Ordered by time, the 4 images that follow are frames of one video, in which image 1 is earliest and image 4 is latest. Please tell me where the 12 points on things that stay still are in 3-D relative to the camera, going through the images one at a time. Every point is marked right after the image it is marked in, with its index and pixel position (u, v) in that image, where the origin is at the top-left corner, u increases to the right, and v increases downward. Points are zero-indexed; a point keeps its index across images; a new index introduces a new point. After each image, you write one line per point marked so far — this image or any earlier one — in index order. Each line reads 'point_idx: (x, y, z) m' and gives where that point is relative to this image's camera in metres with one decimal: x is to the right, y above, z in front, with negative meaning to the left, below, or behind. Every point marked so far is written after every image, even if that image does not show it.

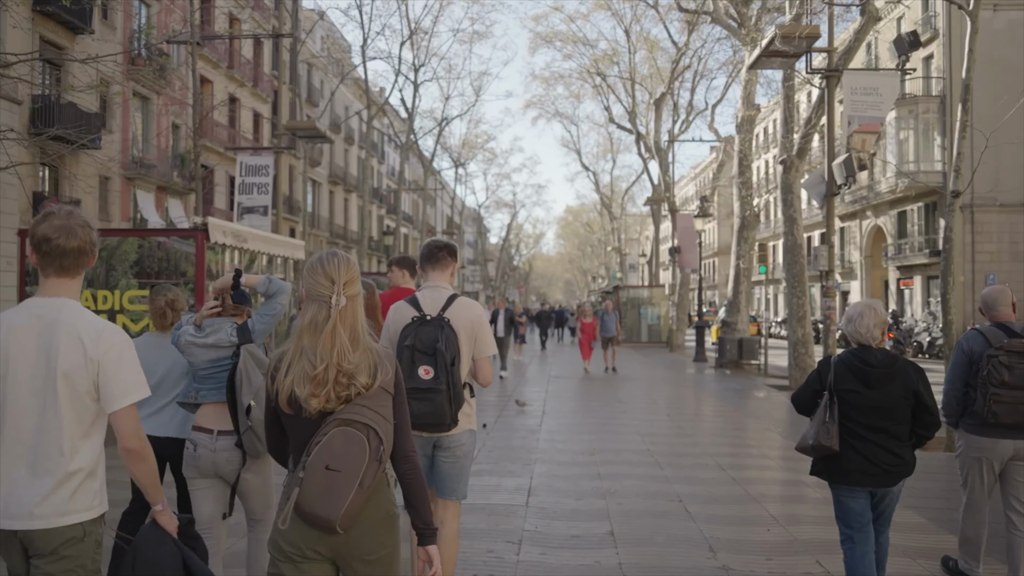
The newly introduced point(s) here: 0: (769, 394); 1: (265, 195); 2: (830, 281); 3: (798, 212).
0: (+4.7, -2.0, +15.9) m
1: (-5.1, +1.9, +18.1) m
2: (+4.8, +0.1, +13.1) m
3: (+5.1, +1.4, +15.6) m
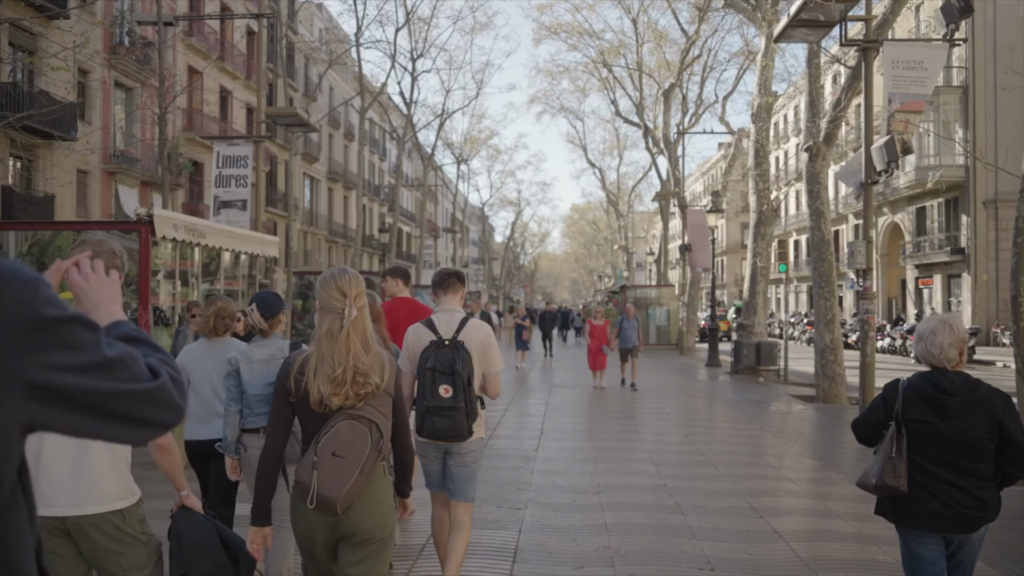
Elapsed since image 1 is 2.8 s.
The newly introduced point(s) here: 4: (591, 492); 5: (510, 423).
0: (+4.6, -2.0, +14.4) m
1: (-5.2, +1.9, +16.7) m
2: (+4.8, +0.1, +11.7) m
3: (+5.1, +1.4, +14.2) m
4: (+0.6, -1.6, +7.0) m
5: (0.0, -1.8, +11.8) m
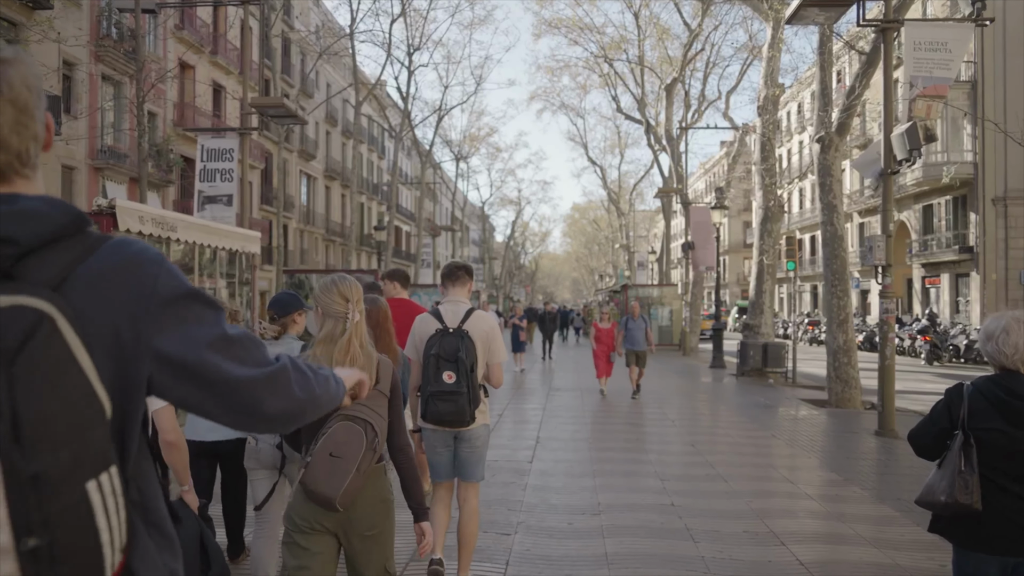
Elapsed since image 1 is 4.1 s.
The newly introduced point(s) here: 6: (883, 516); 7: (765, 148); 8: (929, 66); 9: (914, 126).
0: (+4.6, -1.9, +13.8) m
1: (-5.2, +2.0, +16.0) m
2: (+4.7, +0.1, +11.0) m
3: (+5.0, +1.4, +13.5) m
4: (+0.6, -1.6, +6.3) m
5: (-0.1, -1.8, +11.1) m
6: (+2.8, -1.7, +6.6) m
7: (+5.7, +3.2, +19.8) m
8: (+4.7, +2.5, +9.8) m
9: (+4.5, +1.8, +9.7) m
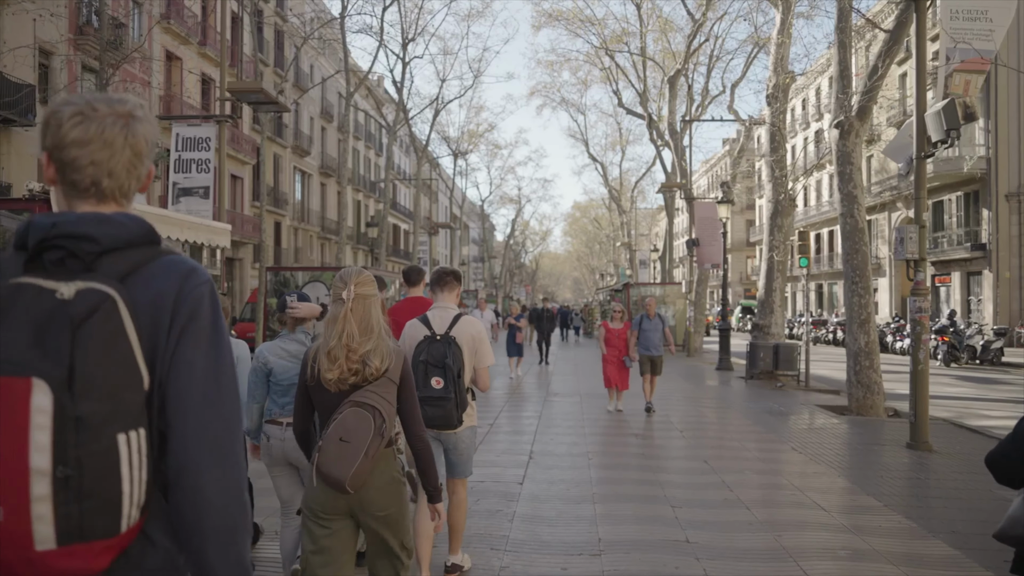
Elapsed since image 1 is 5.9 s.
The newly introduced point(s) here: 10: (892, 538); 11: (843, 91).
0: (+4.5, -1.9, +12.8) m
1: (-5.3, +2.0, +15.1) m
2: (+4.6, +0.2, +10.0) m
3: (+4.9, +1.5, +12.5) m
4: (+0.5, -1.6, +5.3) m
5: (-0.2, -1.8, +10.1) m
6: (+2.7, -1.7, +5.6) m
7: (+5.7, +3.2, +18.8) m
8: (+4.6, +2.5, +8.8) m
9: (+4.4, +1.8, +8.7) m
10: (+2.6, -1.7, +5.9) m
11: (+4.8, +2.8, +12.7) m
